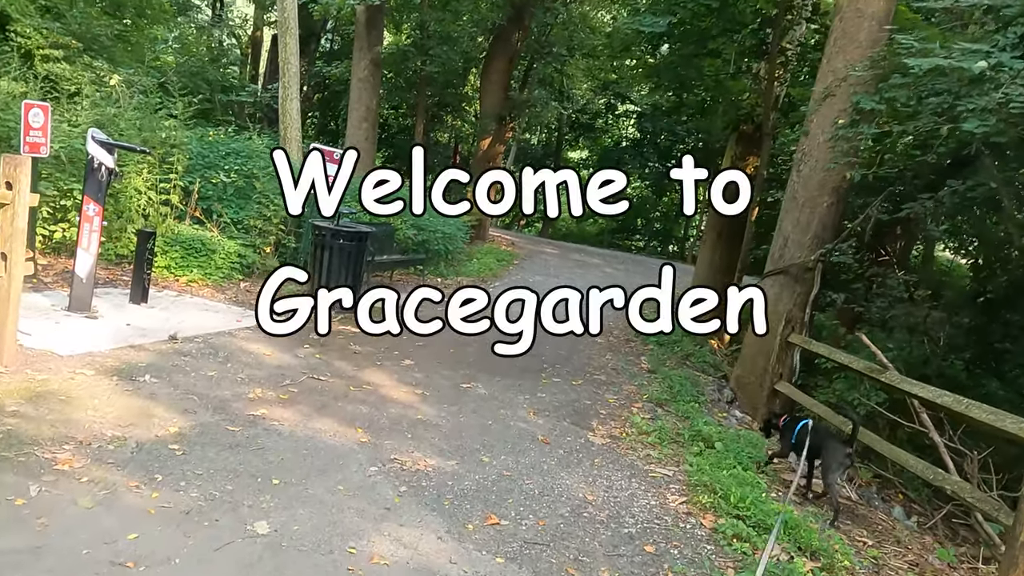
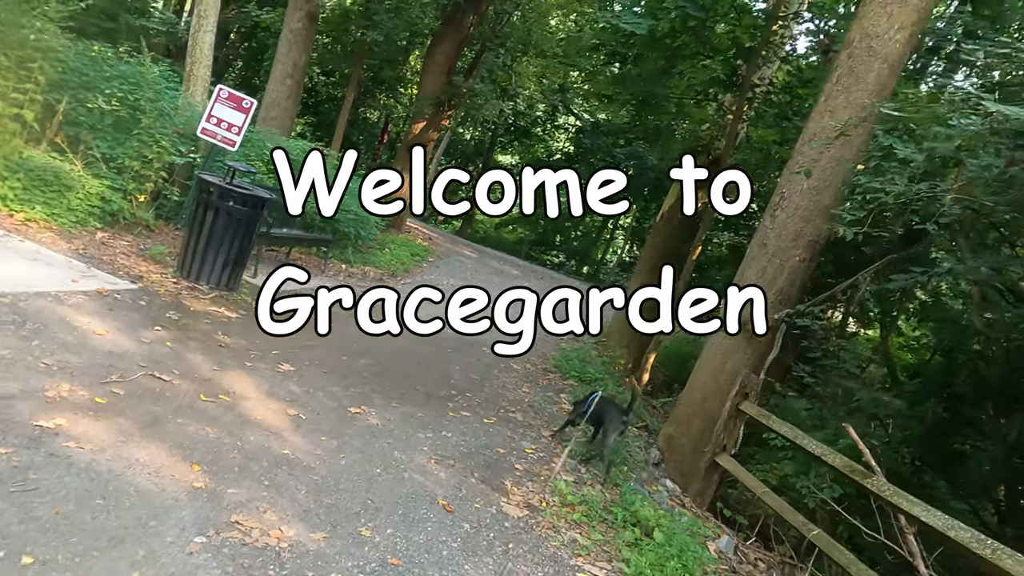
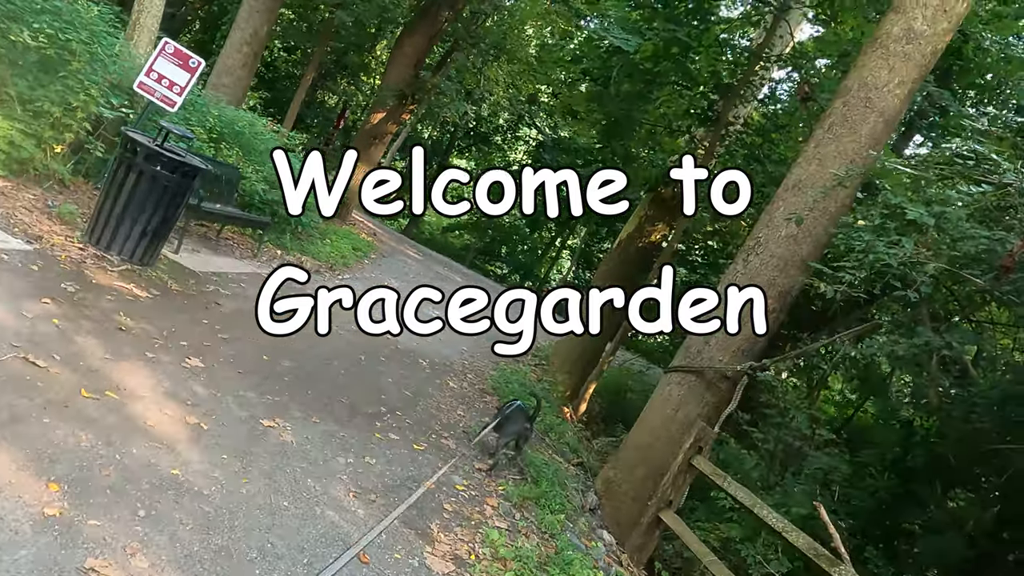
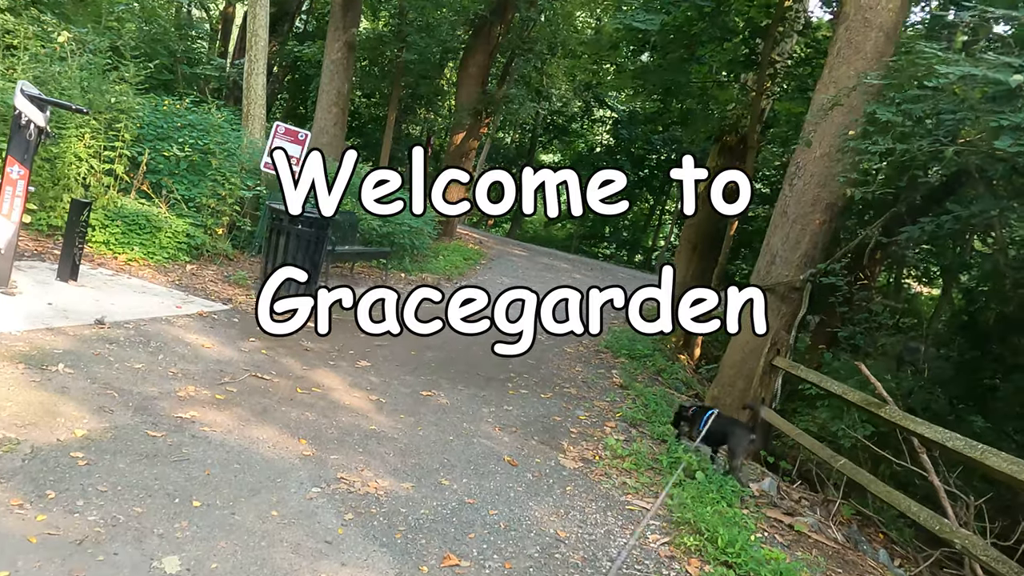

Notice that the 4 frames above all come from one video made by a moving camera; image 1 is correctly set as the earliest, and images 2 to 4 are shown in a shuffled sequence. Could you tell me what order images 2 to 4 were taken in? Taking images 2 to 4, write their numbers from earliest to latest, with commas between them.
4, 2, 3
